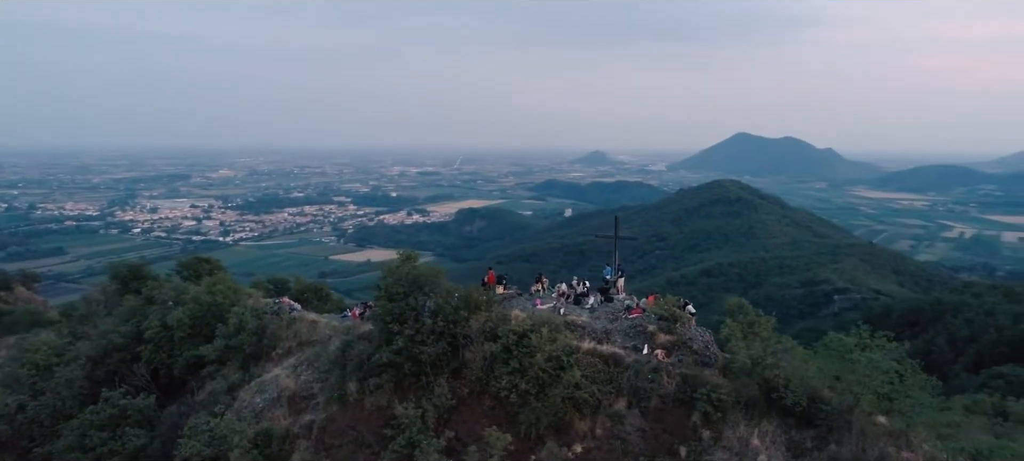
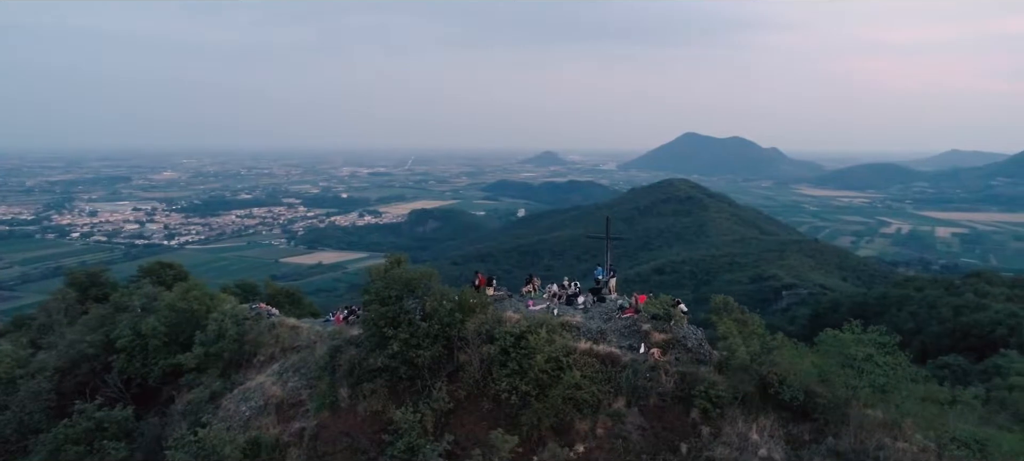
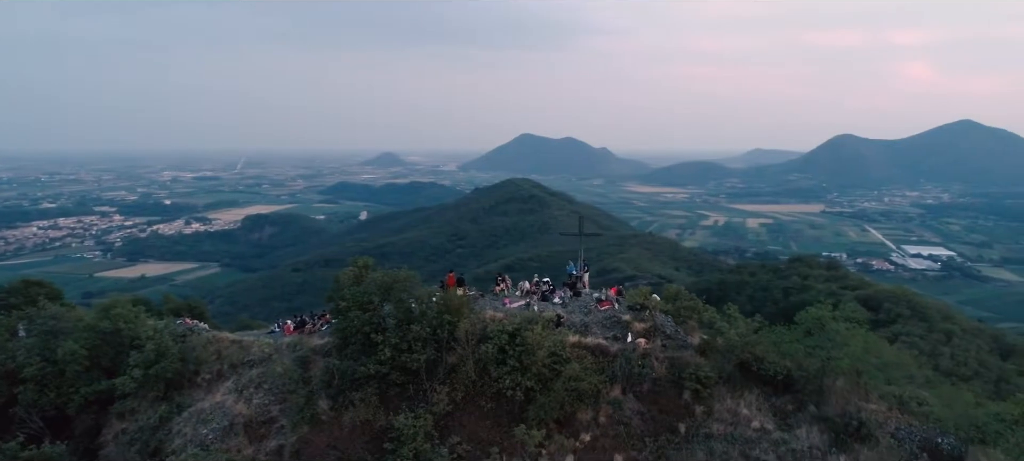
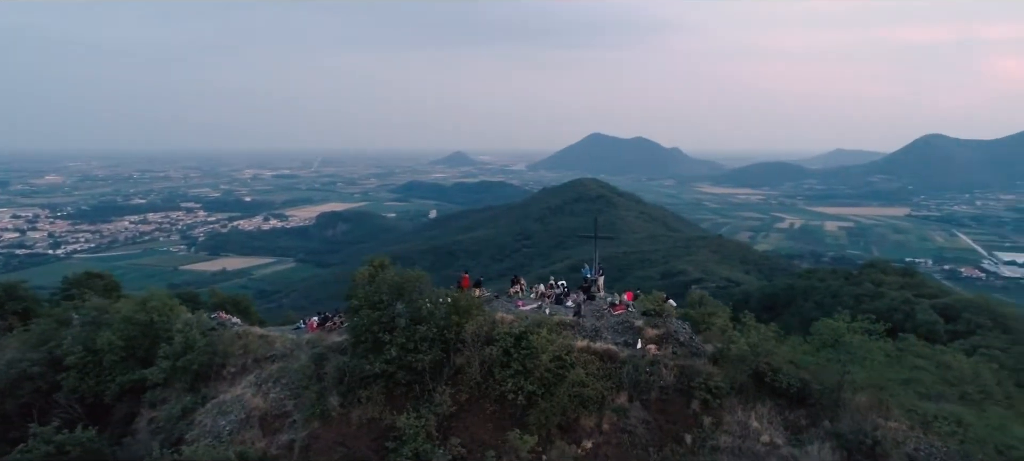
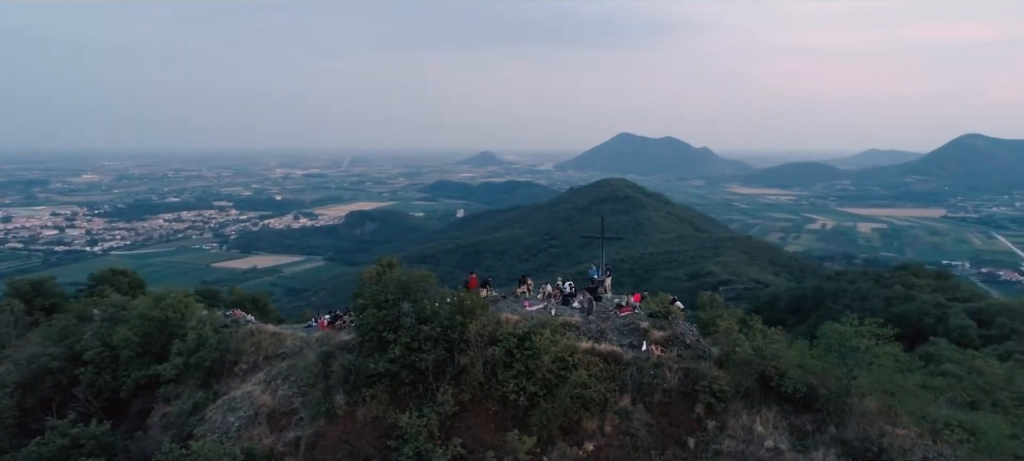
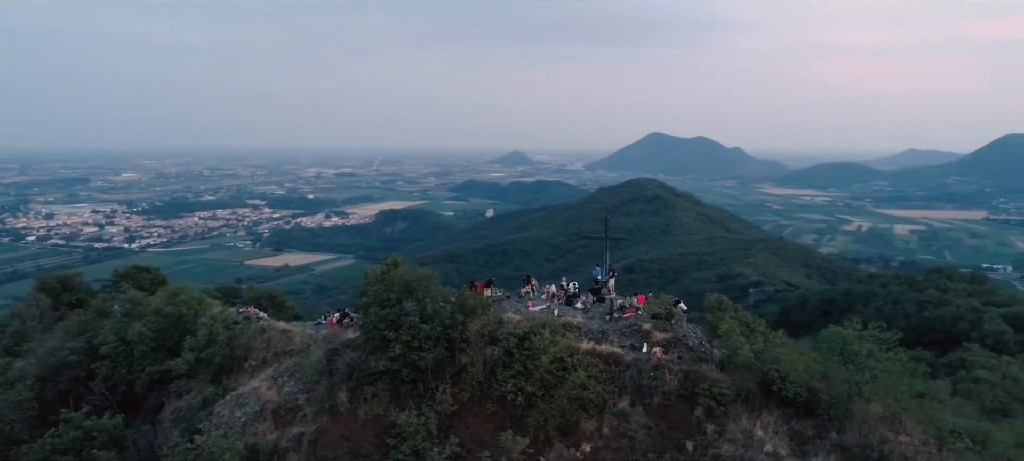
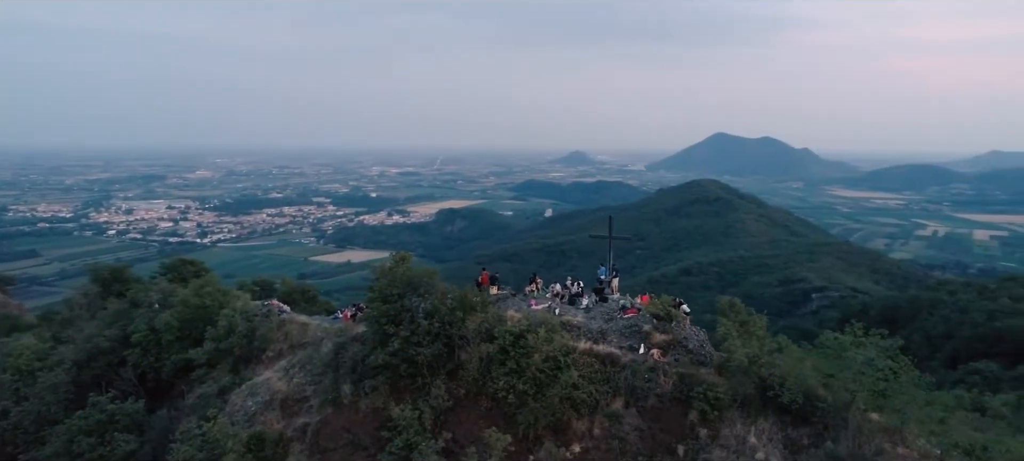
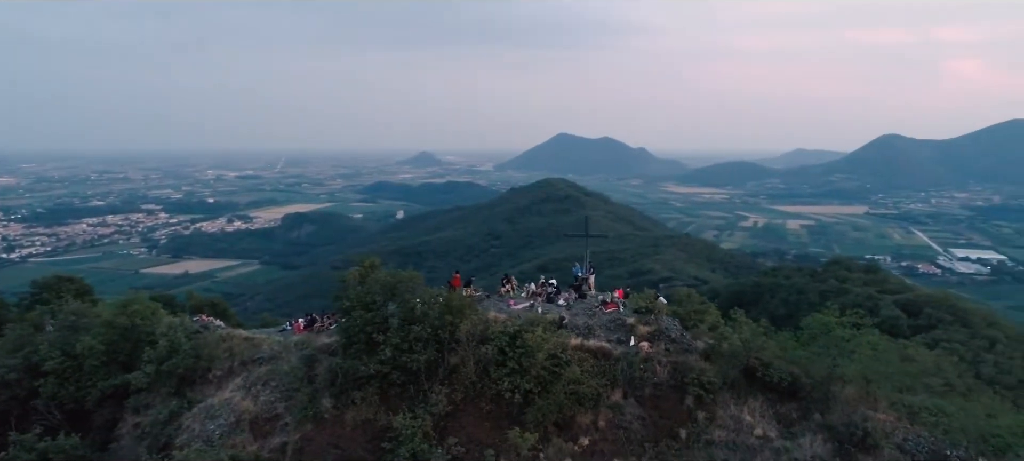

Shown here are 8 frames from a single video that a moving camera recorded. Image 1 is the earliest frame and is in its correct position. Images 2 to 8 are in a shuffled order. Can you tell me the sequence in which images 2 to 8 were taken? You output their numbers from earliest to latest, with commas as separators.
7, 2, 6, 5, 4, 8, 3
